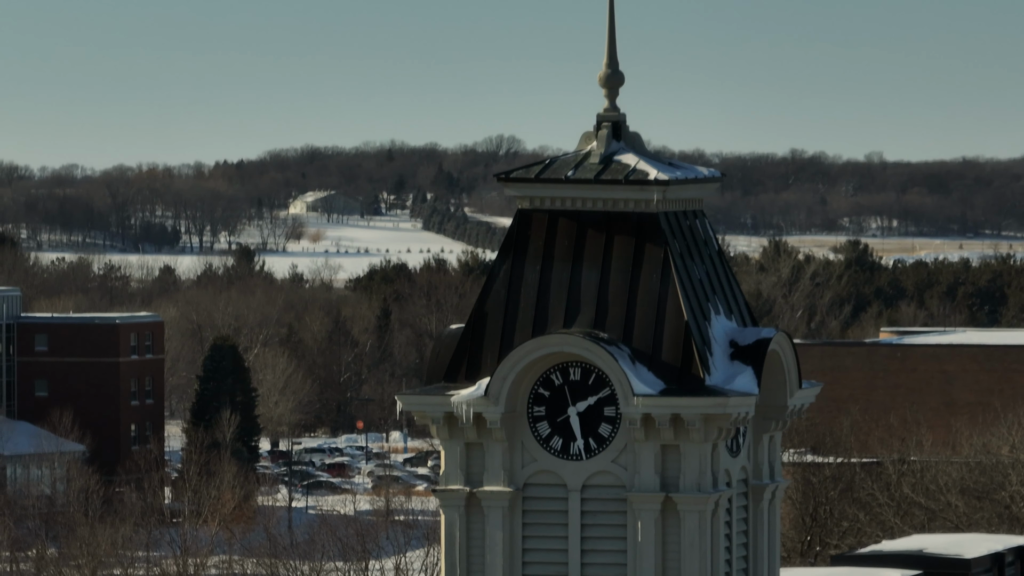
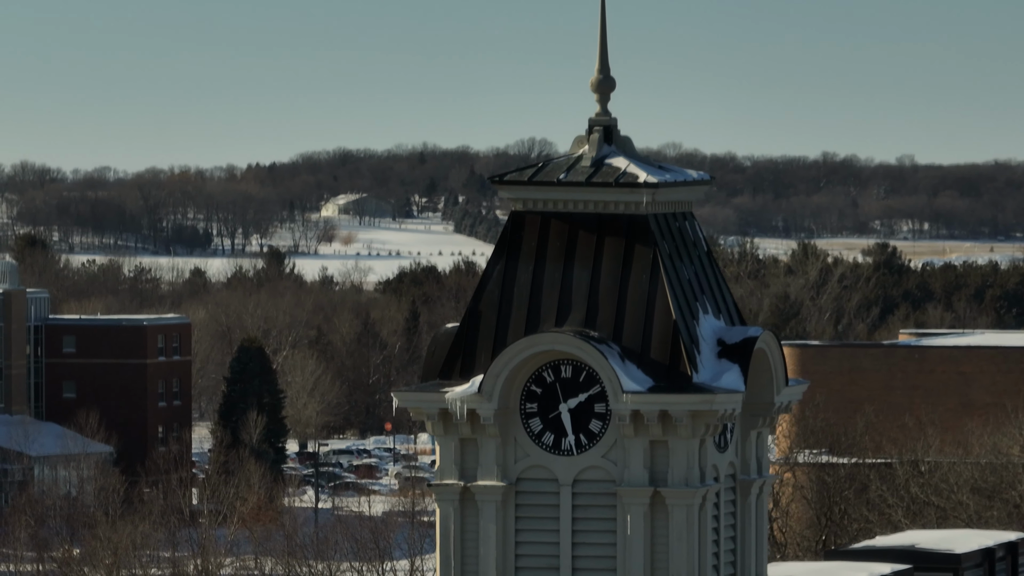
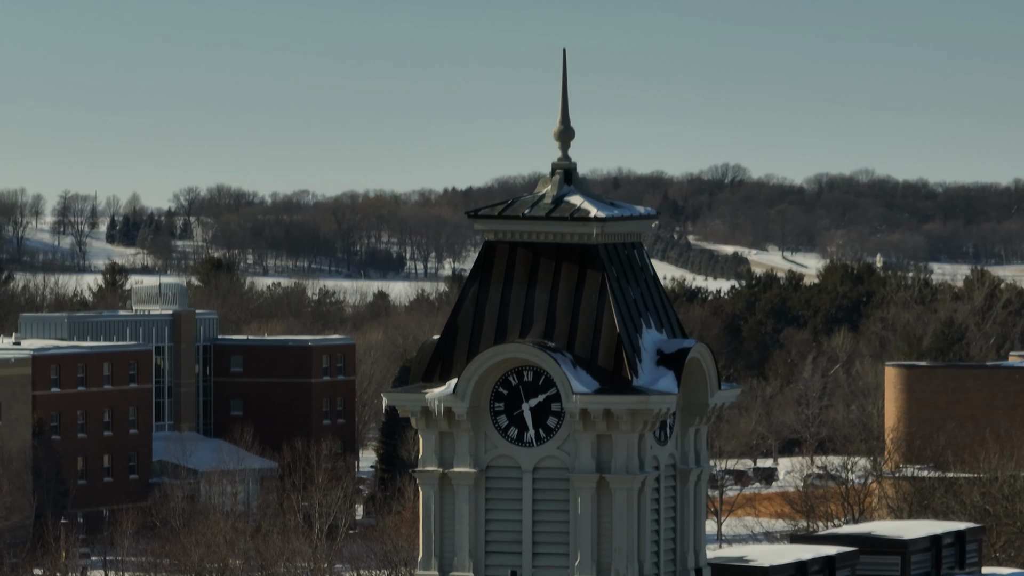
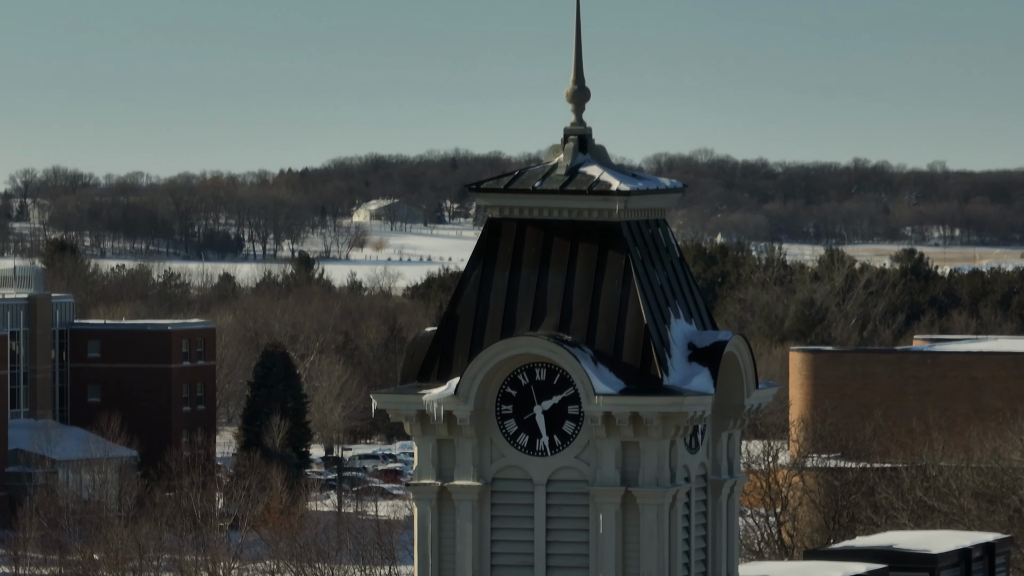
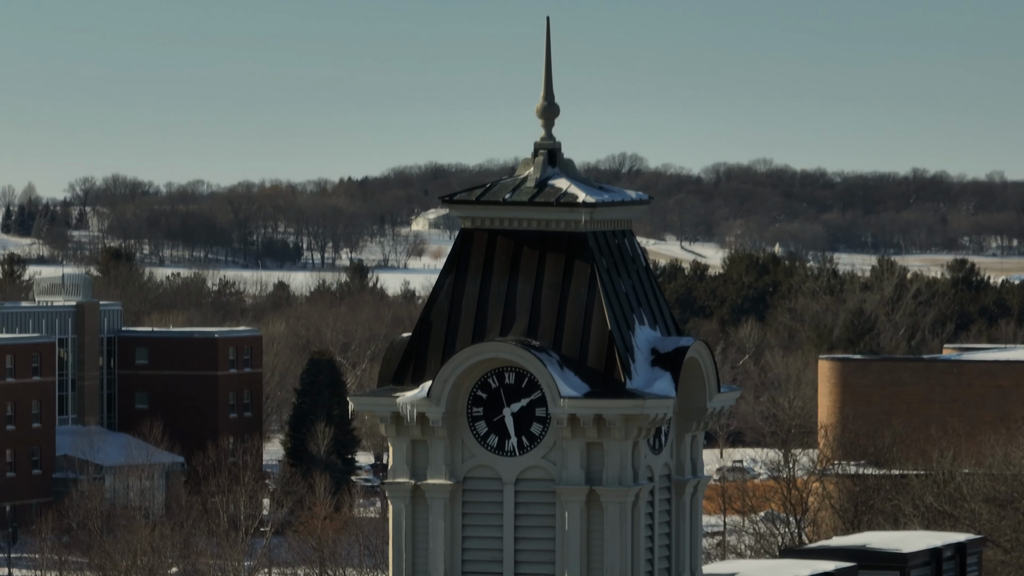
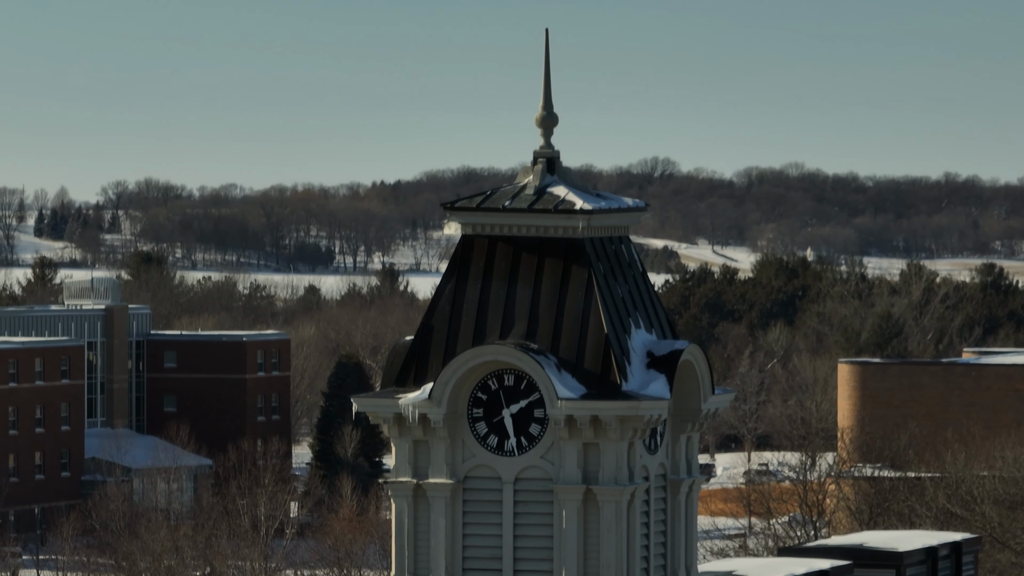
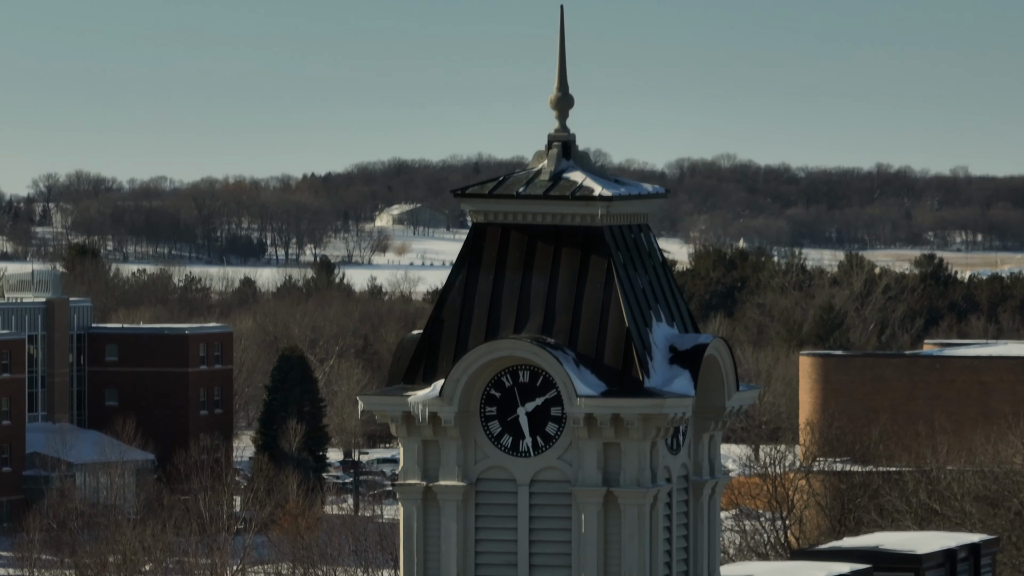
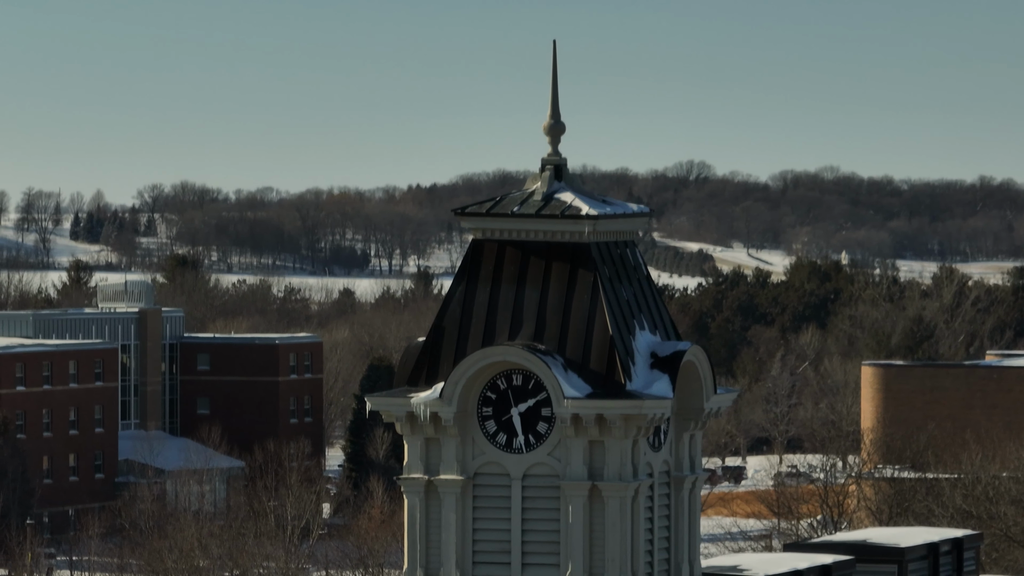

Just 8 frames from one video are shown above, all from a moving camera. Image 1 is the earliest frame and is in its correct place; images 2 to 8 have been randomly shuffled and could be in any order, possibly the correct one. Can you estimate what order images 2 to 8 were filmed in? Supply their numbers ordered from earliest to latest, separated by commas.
2, 4, 7, 5, 6, 8, 3
